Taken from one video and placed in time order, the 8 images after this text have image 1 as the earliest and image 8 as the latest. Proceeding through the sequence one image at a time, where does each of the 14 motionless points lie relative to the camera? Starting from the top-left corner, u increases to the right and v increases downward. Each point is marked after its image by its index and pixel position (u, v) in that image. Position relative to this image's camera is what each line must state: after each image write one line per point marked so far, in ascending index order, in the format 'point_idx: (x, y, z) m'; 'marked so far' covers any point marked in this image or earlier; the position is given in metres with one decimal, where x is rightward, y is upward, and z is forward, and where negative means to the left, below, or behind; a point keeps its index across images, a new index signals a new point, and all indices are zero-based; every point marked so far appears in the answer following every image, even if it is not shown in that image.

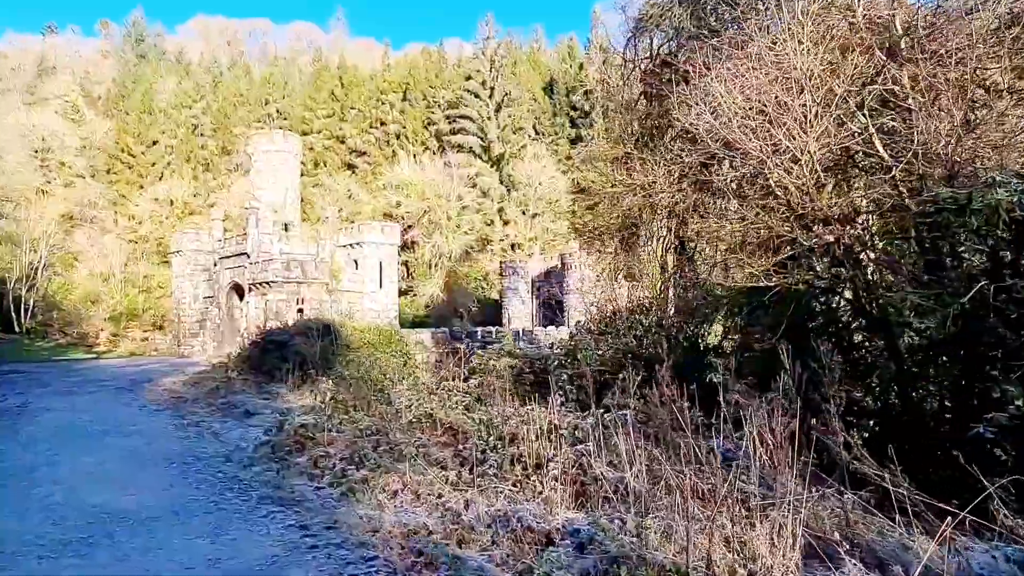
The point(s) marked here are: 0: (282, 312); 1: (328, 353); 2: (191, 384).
0: (-5.7, -0.6, +16.1) m
1: (-2.9, -1.0, +10.3) m
2: (-5.0, -1.5, +10.1) m
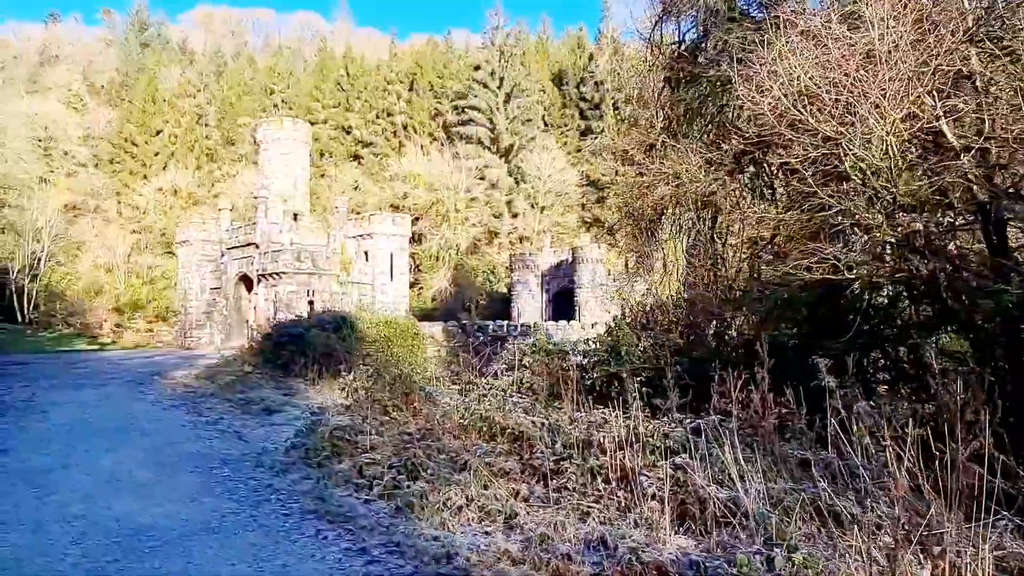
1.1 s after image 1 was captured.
0: (-5.3, -0.4, +15.7) m
1: (-2.6, -0.9, +9.9) m
2: (-4.6, -1.4, +9.7) m
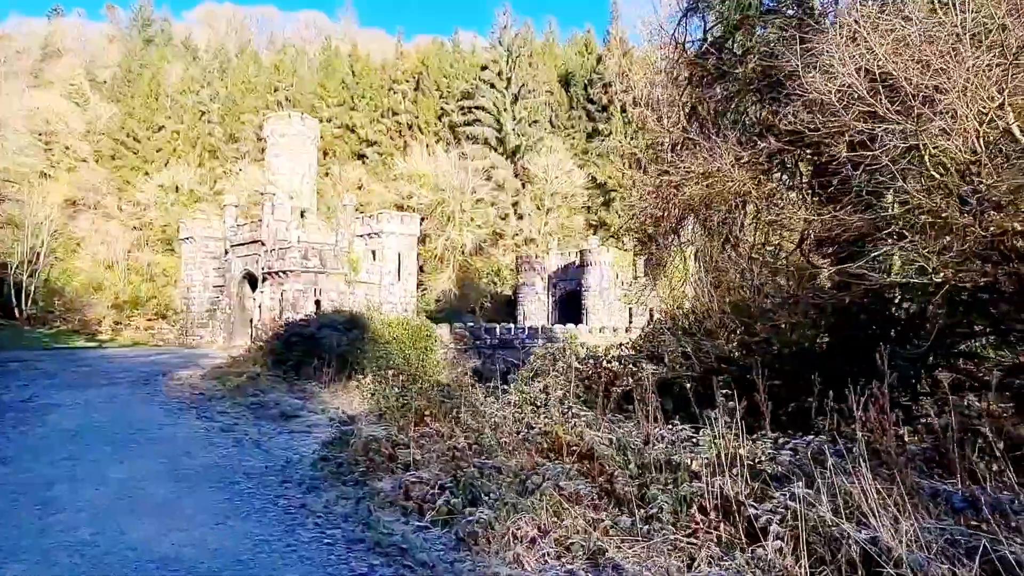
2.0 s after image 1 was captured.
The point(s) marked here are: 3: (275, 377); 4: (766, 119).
0: (-5.0, -0.4, +15.3) m
1: (-2.3, -0.9, +9.6) m
2: (-4.3, -1.3, +9.3) m
3: (-3.4, -1.3, +9.4) m
4: (+3.0, +2.0, +7.8) m
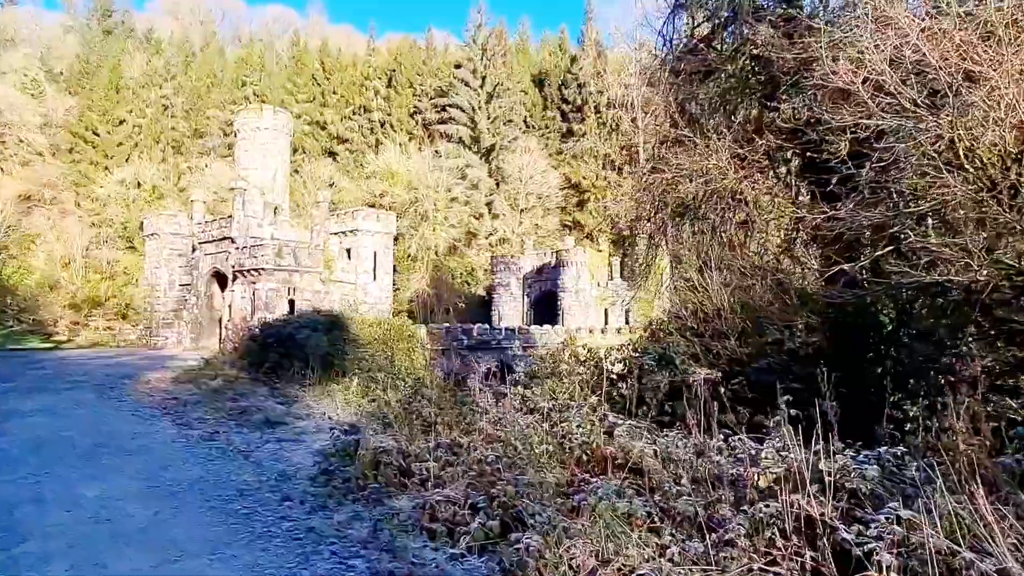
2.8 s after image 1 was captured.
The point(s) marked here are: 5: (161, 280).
0: (-5.4, -0.3, +14.7) m
1: (-2.4, -0.9, +9.1) m
2: (-4.4, -1.3, +8.8) m
3: (-3.5, -1.3, +8.9) m
4: (+2.9, +2.0, +7.6) m
5: (-10.4, +0.2, +19.3) m
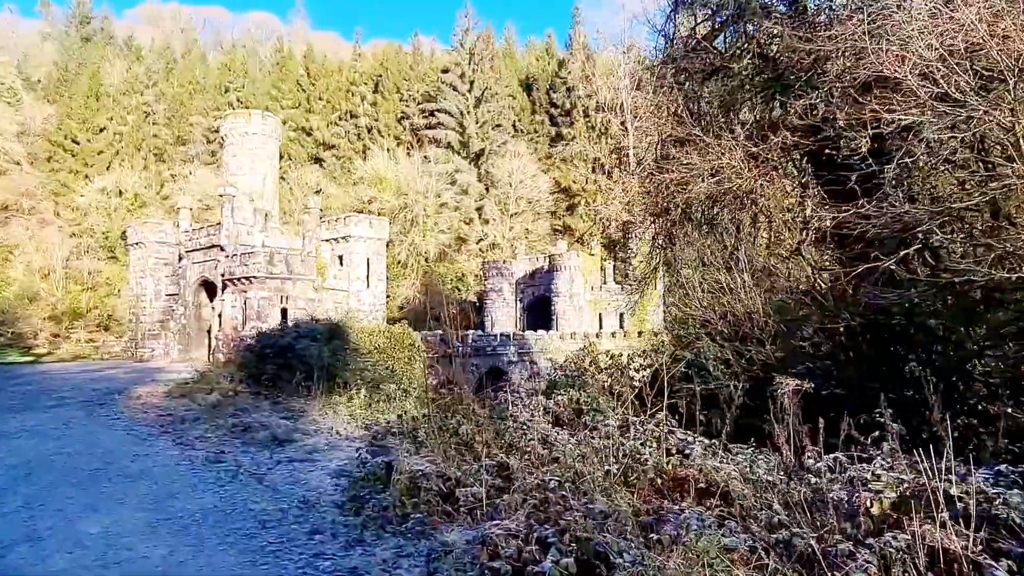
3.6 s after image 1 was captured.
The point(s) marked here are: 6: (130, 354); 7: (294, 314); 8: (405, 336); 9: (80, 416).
0: (-5.5, -0.5, +14.3) m
1: (-2.3, -1.0, +8.7) m
2: (-4.3, -1.4, +8.3) m
3: (-3.4, -1.4, +8.5) m
4: (+3.0, +2.0, +7.4) m
5: (-10.5, -0.1, +18.7) m
6: (-11.4, -2.0, +19.4) m
7: (-4.8, -0.6, +14.4) m
8: (-1.7, -0.8, +10.4) m
9: (-5.0, -1.5, +7.5) m
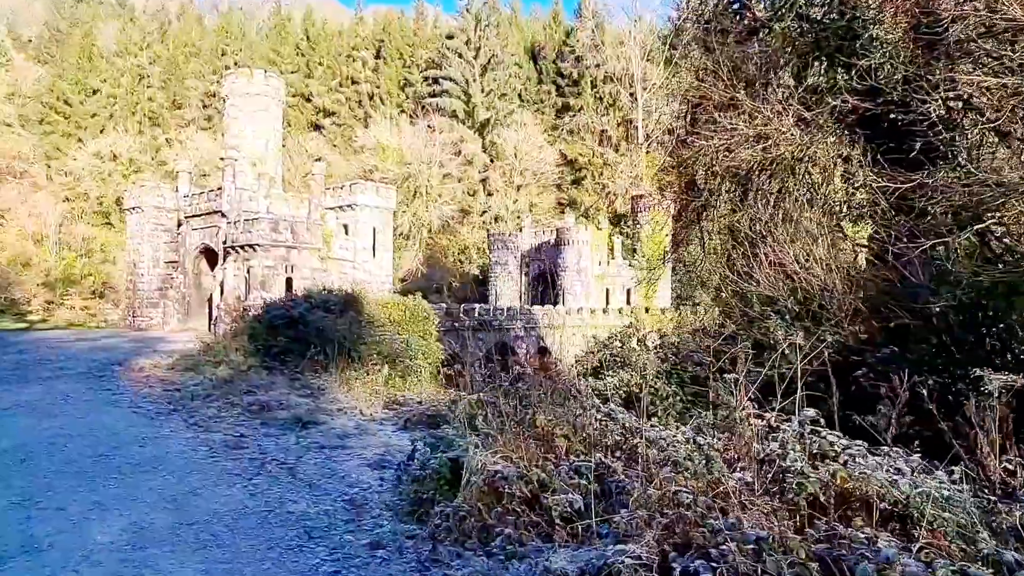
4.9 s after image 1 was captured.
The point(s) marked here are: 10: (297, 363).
0: (-5.2, +0.1, +13.7) m
1: (-2.0, -0.6, +8.2) m
2: (-4.0, -1.0, +7.8) m
3: (-3.1, -1.0, +7.9) m
4: (+3.4, +2.2, +6.8) m
5: (-10.2, +0.9, +18.1) m
6: (-11.2, -1.0, +18.8) m
7: (-4.5, +0.1, +13.8) m
8: (-1.4, -0.3, +9.9) m
9: (-4.7, -1.1, +7.0) m
10: (-2.7, -0.9, +8.2) m
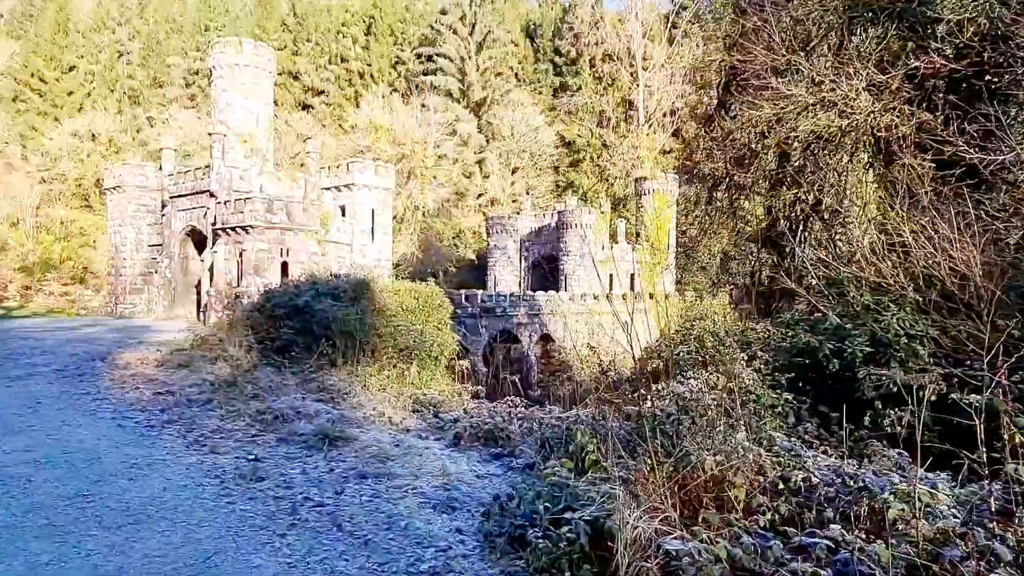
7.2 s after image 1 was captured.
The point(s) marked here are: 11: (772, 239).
0: (-4.9, +0.4, +12.7) m
1: (-1.6, -0.4, +7.3) m
2: (-3.6, -0.8, +6.9) m
3: (-2.7, -0.8, +7.0) m
4: (+3.8, +2.3, +5.9) m
5: (-10.1, +1.3, +17.0) m
6: (-11.0, -0.6, +17.8) m
7: (-4.3, +0.4, +12.9) m
8: (-1.1, -0.1, +9.0) m
9: (-4.3, -0.9, +6.1) m
10: (-2.3, -0.8, +7.3) m
11: (+3.1, +0.9, +7.0) m
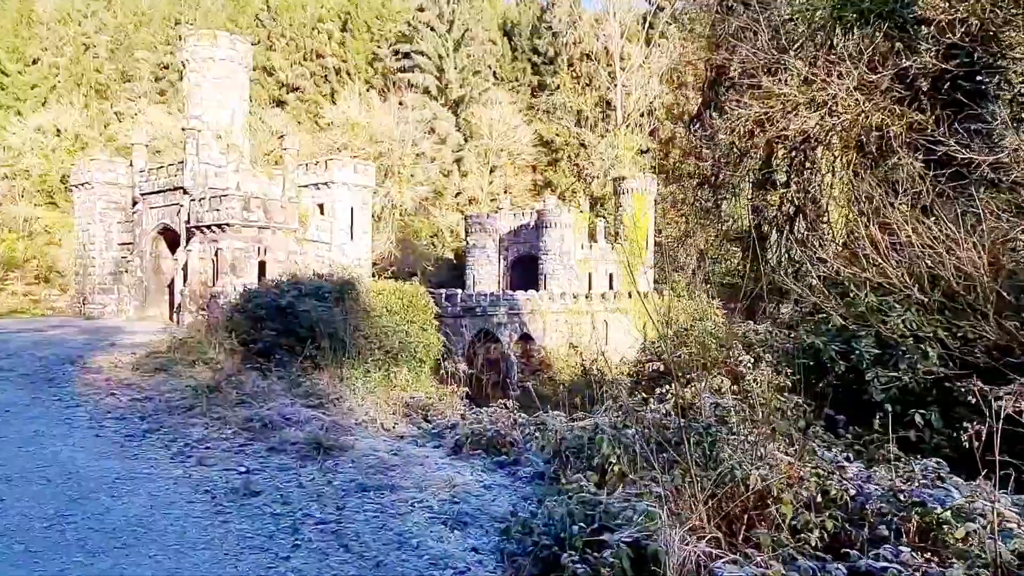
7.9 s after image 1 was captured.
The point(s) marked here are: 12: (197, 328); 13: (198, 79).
0: (-5.2, +0.4, +12.4) m
1: (-1.7, -0.4, +7.1) m
2: (-3.7, -0.8, +6.6) m
3: (-2.8, -0.8, +6.8) m
4: (+3.7, +2.3, +5.9) m
5: (-10.6, +1.3, +16.4) m
6: (-11.5, -0.6, +17.2) m
7: (-4.6, +0.4, +12.5) m
8: (-1.2, -0.1, +8.8) m
9: (-4.3, -1.0, +5.7) m
10: (-2.4, -0.8, +7.0) m
11: (+3.0, +0.9, +6.9) m
12: (-3.9, -0.5, +8.2) m
13: (-7.5, +5.0, +15.5) m
